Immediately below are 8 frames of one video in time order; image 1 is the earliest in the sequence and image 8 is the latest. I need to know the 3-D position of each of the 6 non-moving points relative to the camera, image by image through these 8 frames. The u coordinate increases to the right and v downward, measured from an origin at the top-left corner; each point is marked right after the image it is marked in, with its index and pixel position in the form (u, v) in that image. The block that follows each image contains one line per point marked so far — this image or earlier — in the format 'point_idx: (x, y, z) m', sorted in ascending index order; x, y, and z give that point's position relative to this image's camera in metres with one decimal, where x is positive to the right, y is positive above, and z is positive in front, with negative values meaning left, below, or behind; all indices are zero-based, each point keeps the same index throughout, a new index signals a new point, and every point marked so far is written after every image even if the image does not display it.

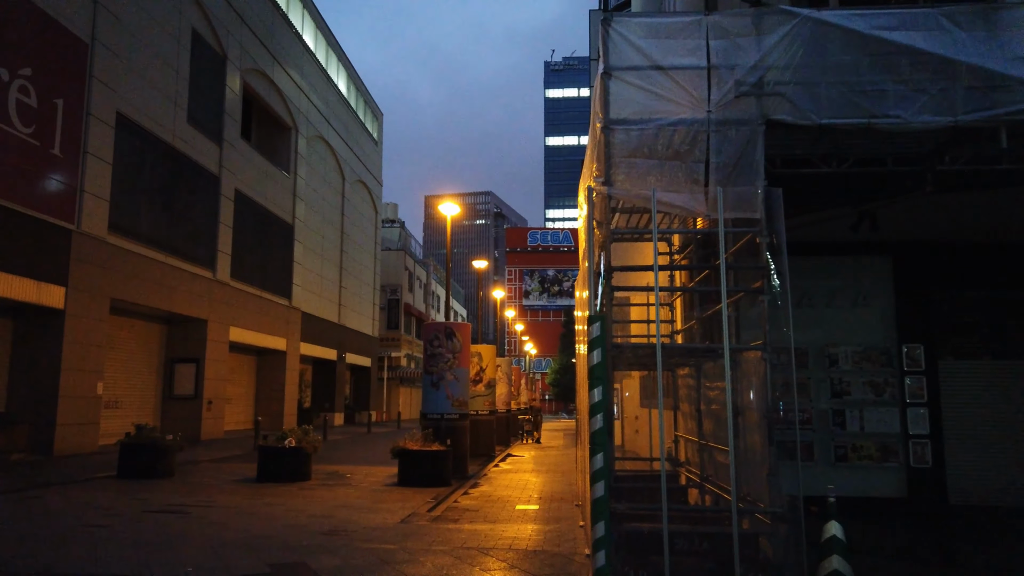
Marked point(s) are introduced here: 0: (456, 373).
0: (-1.2, -1.8, +16.0) m
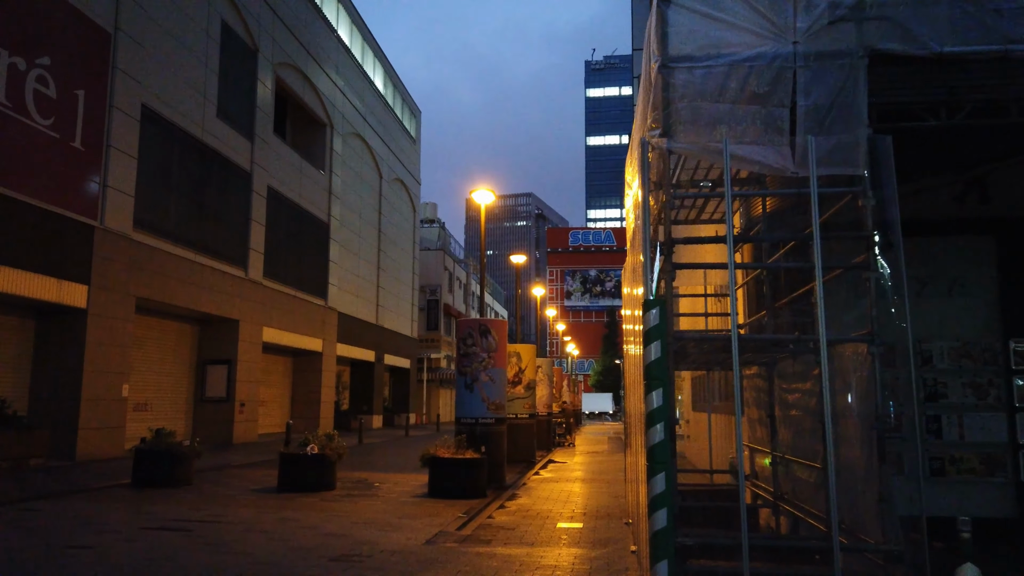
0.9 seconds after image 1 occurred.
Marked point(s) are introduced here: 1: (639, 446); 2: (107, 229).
0: (-0.4, -1.7, +14.8) m
1: (+1.4, -1.7, +7.9) m
2: (-10.2, +1.5, +19.0) m
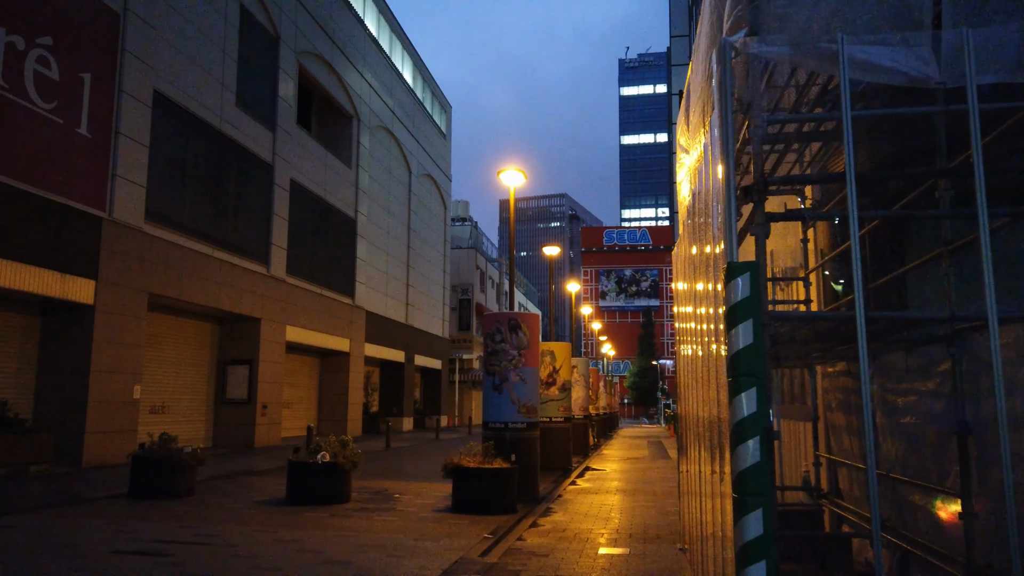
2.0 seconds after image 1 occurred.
0: (+0.2, -1.5, +13.3) m
1: (+1.7, -1.5, +6.4) m
2: (-9.4, +1.6, +18.0) m
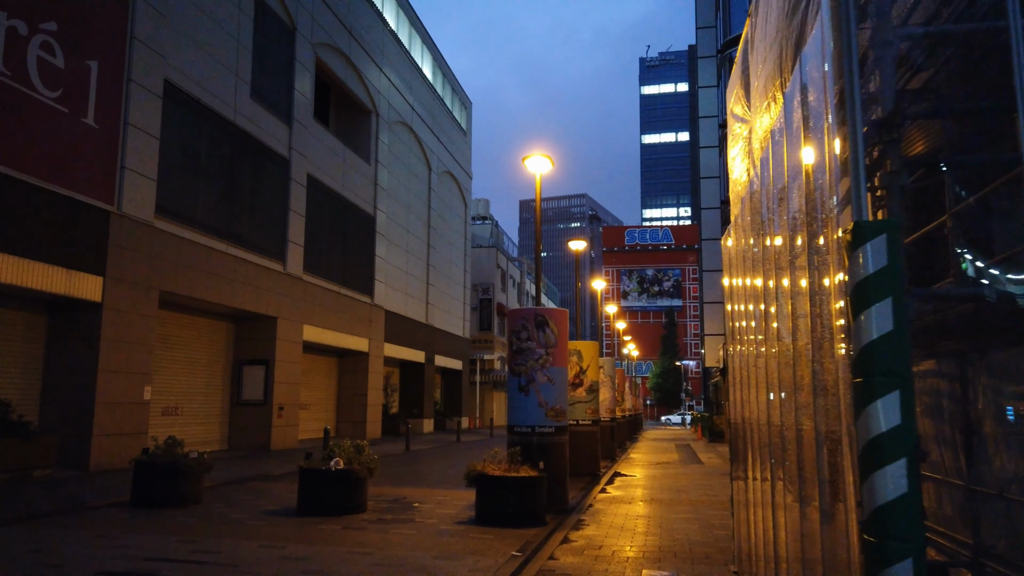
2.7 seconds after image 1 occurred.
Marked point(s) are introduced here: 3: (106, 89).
0: (+0.6, -1.4, +12.4) m
1: (+1.9, -1.3, +5.4) m
2: (-8.8, +1.7, +17.3) m
3: (-9.0, +4.4, +16.8) m
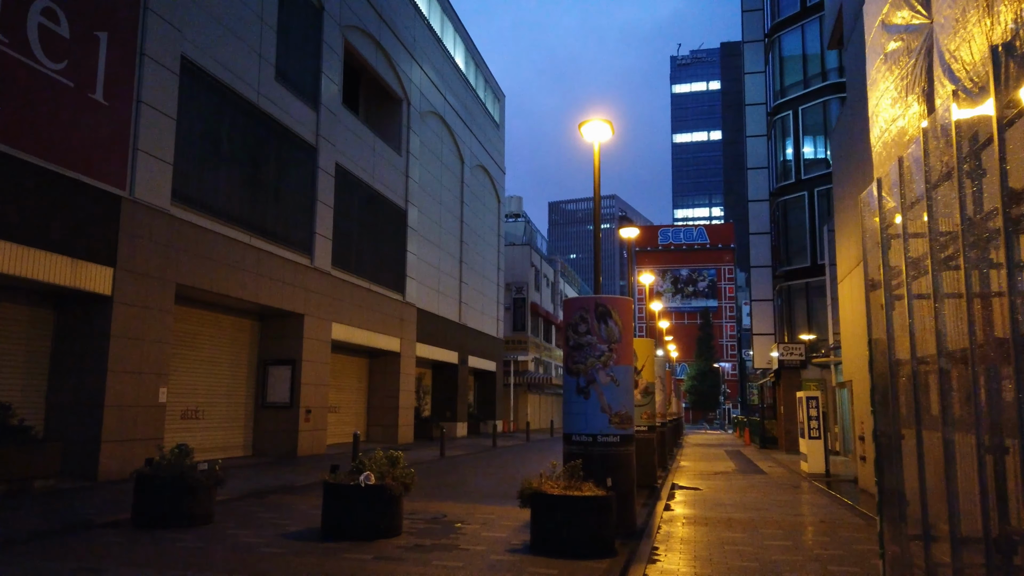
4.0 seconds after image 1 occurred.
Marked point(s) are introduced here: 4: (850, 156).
0: (+1.4, -1.2, +10.6) m
1: (+2.5, -1.1, +3.6) m
2: (-7.8, +1.8, +15.9) m
3: (-8.0, +4.5, +15.4) m
4: (+7.7, +3.0, +17.3) m
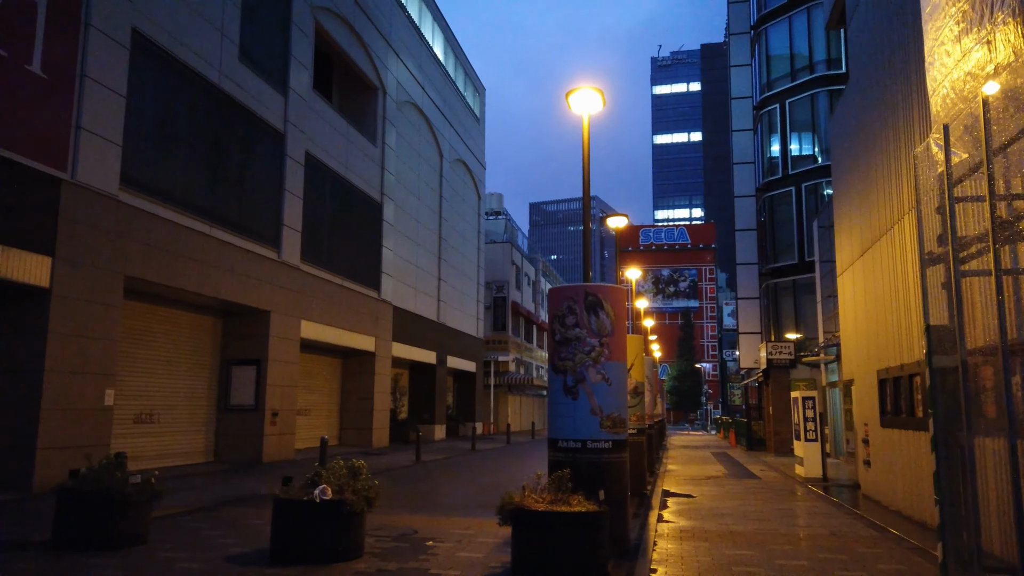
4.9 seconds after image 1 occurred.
0: (+1.1, -1.0, +9.5) m
1: (+2.4, -0.9, +2.5) m
2: (-8.2, +2.0, +14.5) m
3: (-8.4, +4.7, +14.0) m
4: (+7.3, +3.2, +16.3) m
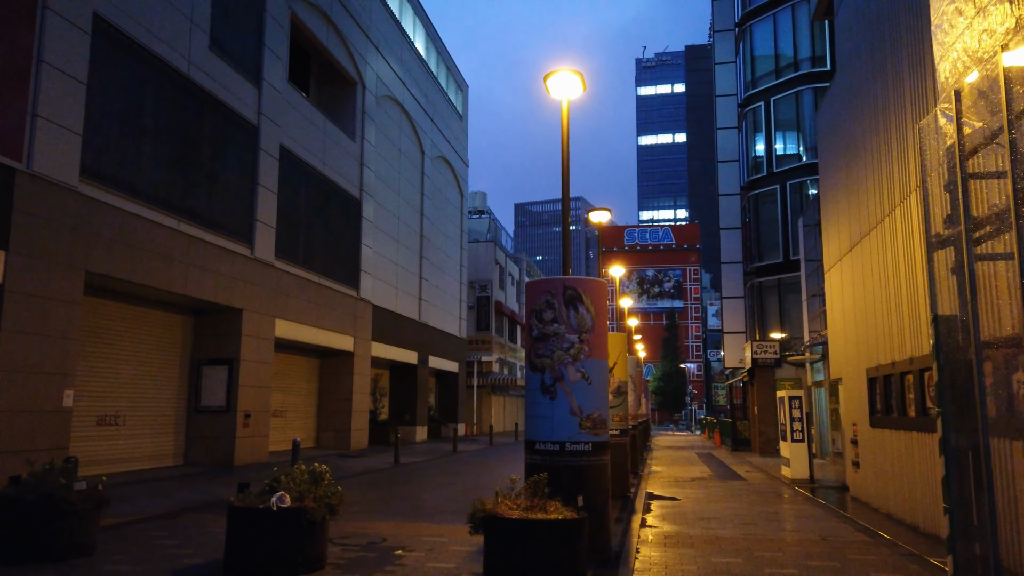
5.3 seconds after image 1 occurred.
0: (+0.8, -1.0, +9.0) m
1: (+2.2, -0.9, +2.0) m
2: (-8.6, +2.1, +13.8) m
3: (-8.8, +4.8, +13.3) m
4: (+6.8, +3.2, +15.9) m
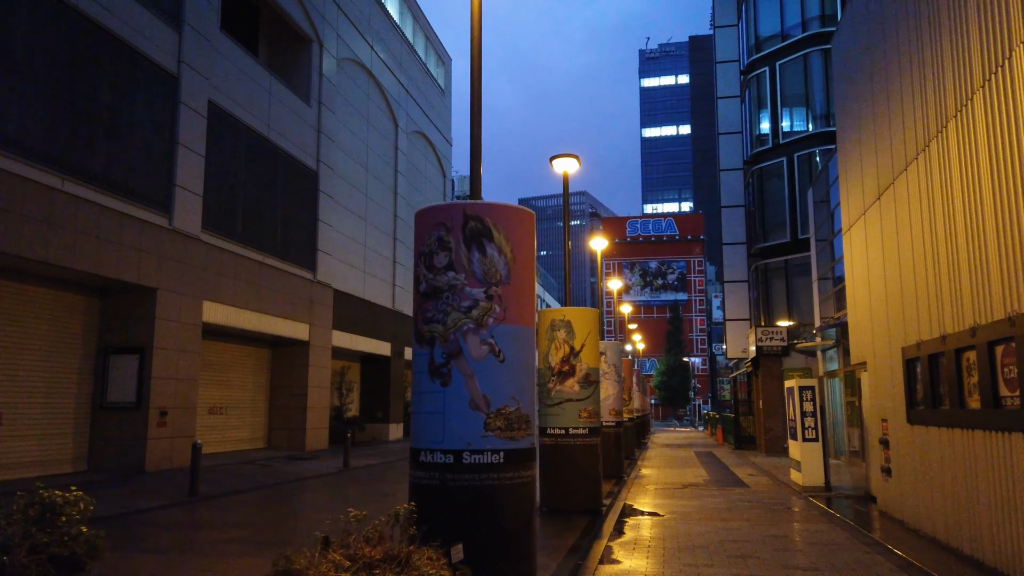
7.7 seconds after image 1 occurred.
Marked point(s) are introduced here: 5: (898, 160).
0: (-0.1, -0.4, +5.9) m
1: (+1.2, -0.3, -1.1) m
2: (-9.6, +2.6, +10.8) m
3: (-9.8, +5.3, +10.3) m
4: (+5.9, +3.8, +12.8) m
5: (+5.4, +1.8, +10.4) m
